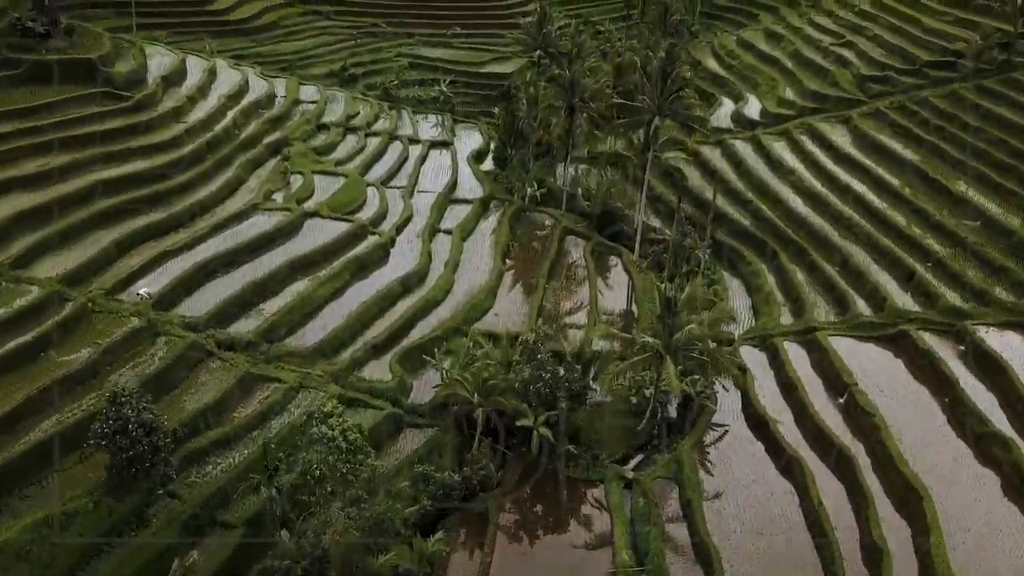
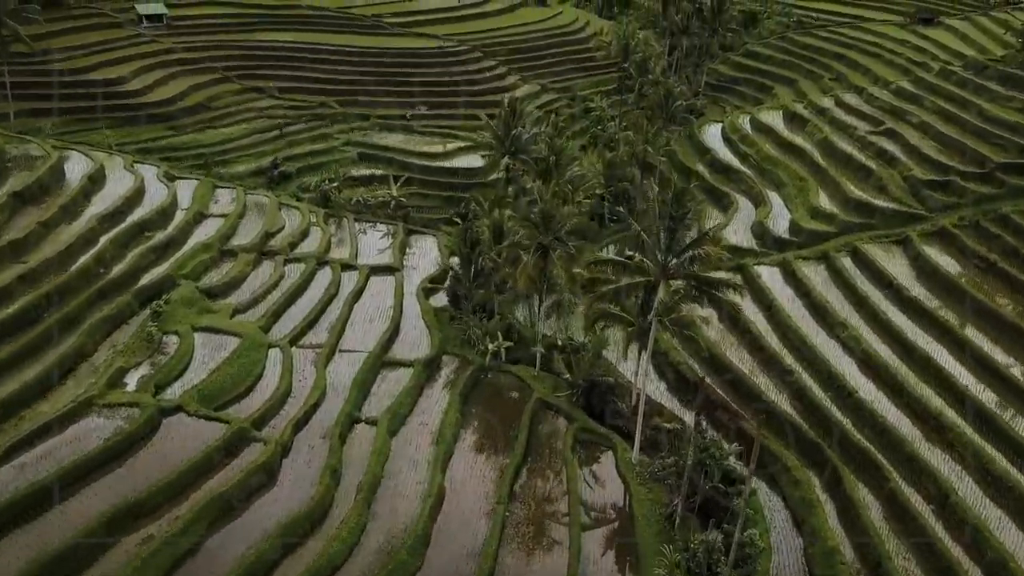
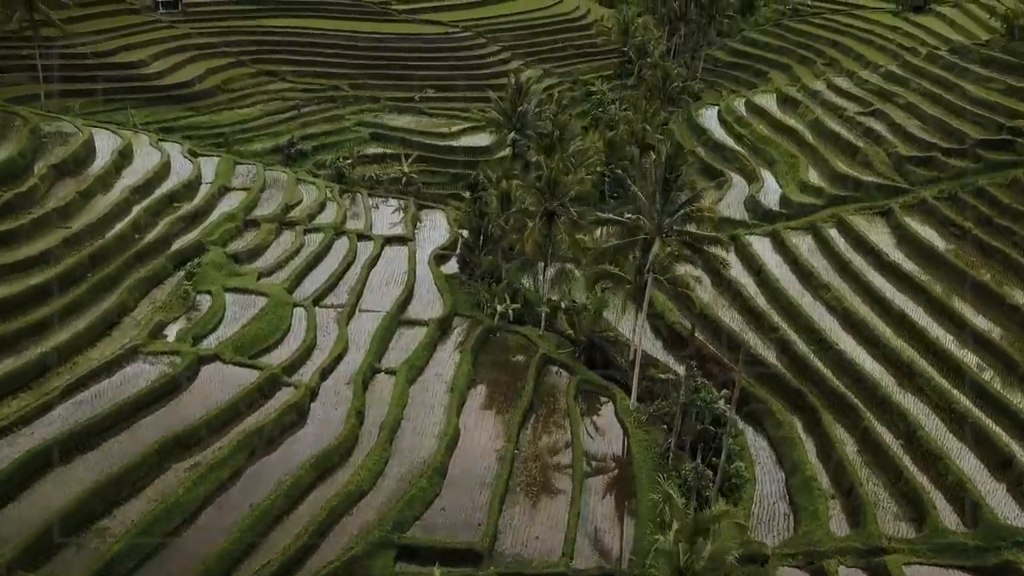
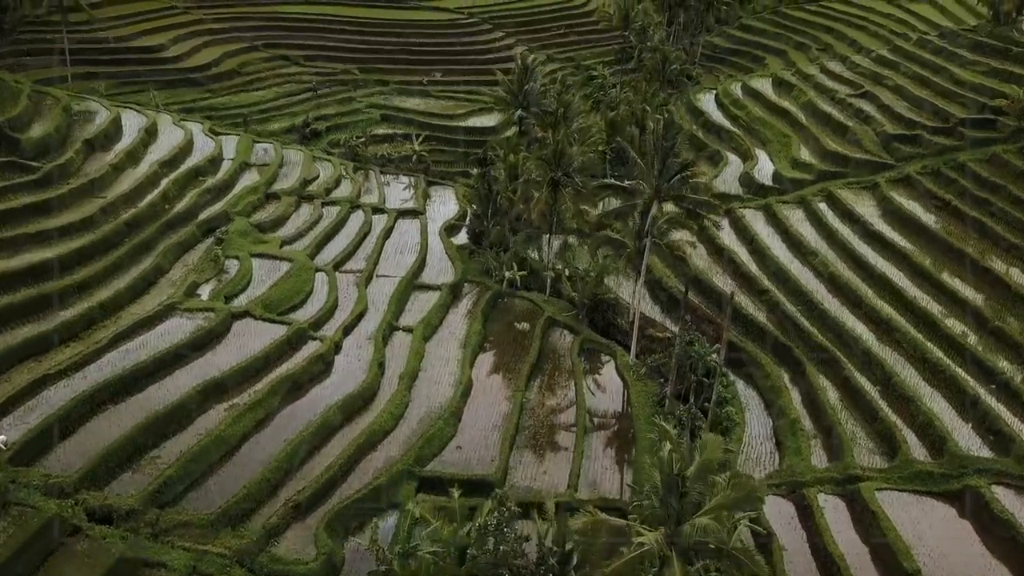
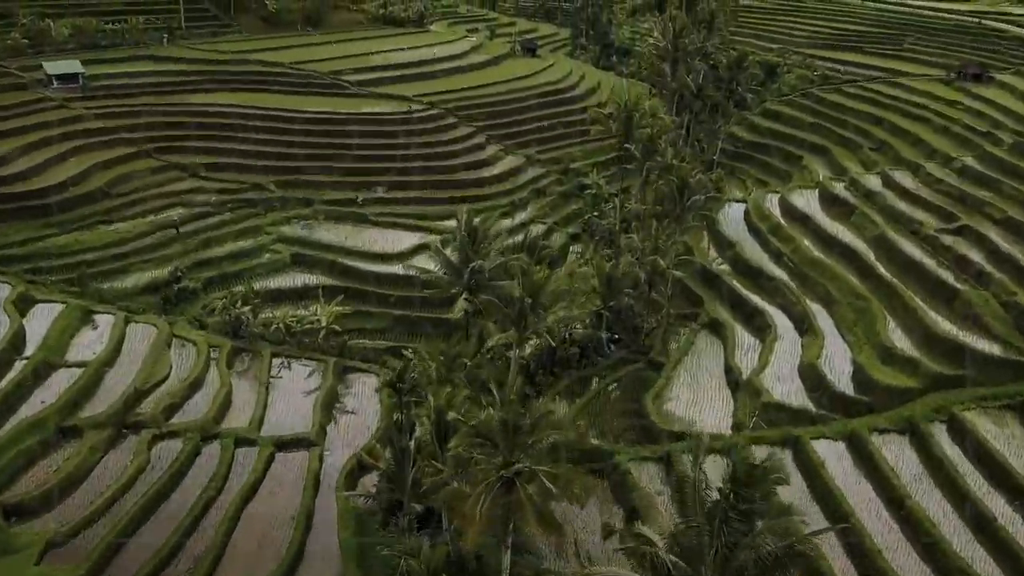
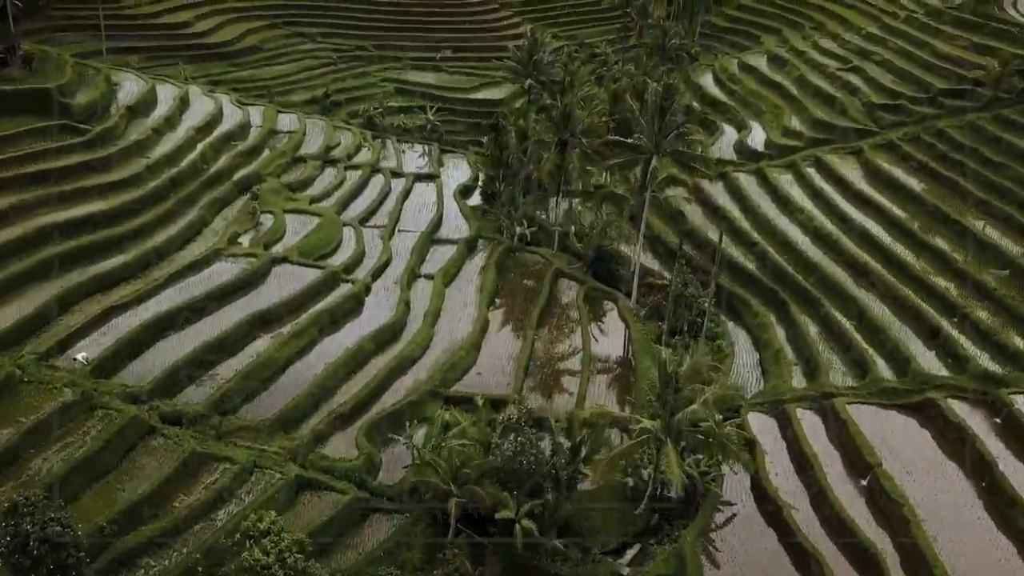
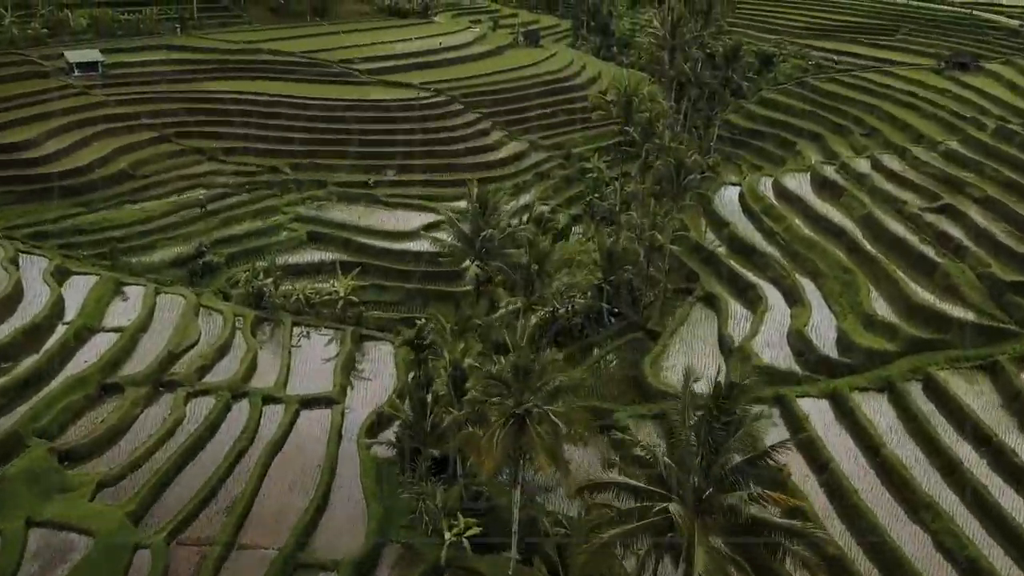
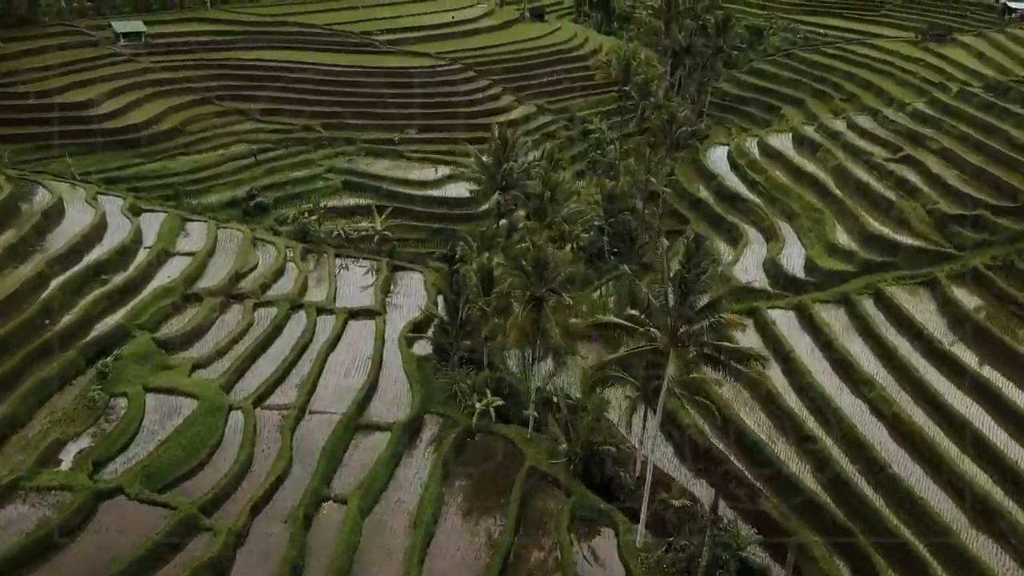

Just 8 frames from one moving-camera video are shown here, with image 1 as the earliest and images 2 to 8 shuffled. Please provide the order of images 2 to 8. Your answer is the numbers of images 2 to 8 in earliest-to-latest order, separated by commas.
6, 4, 3, 2, 8, 7, 5
